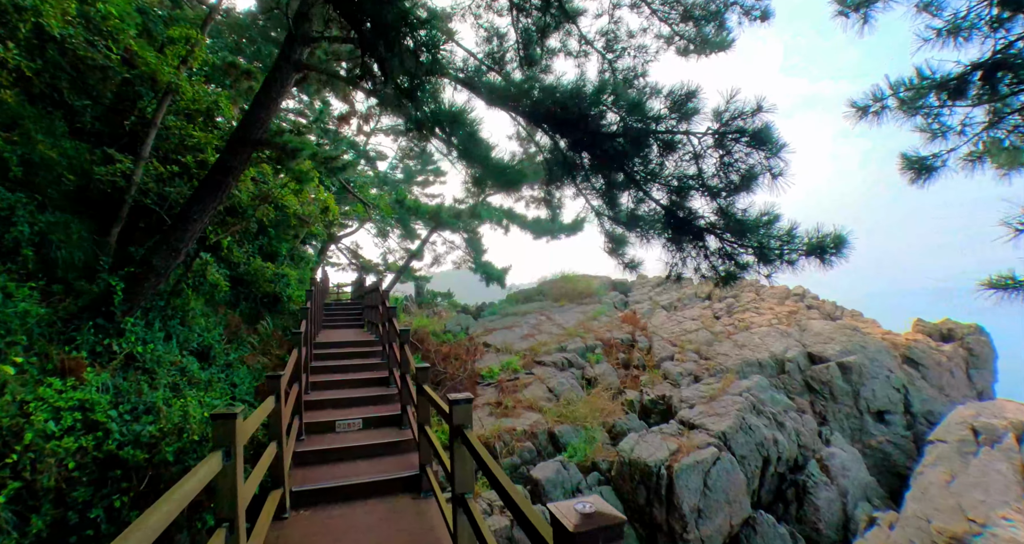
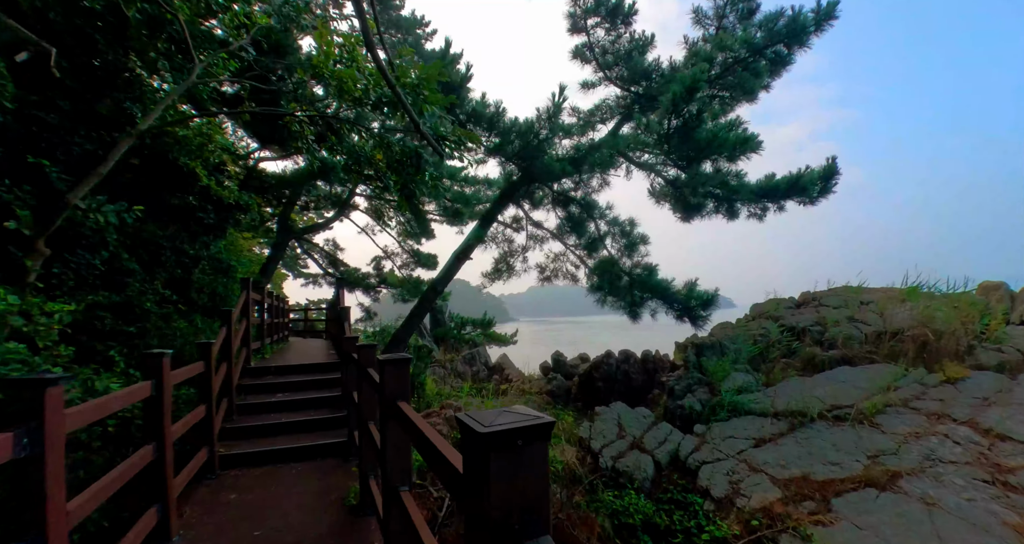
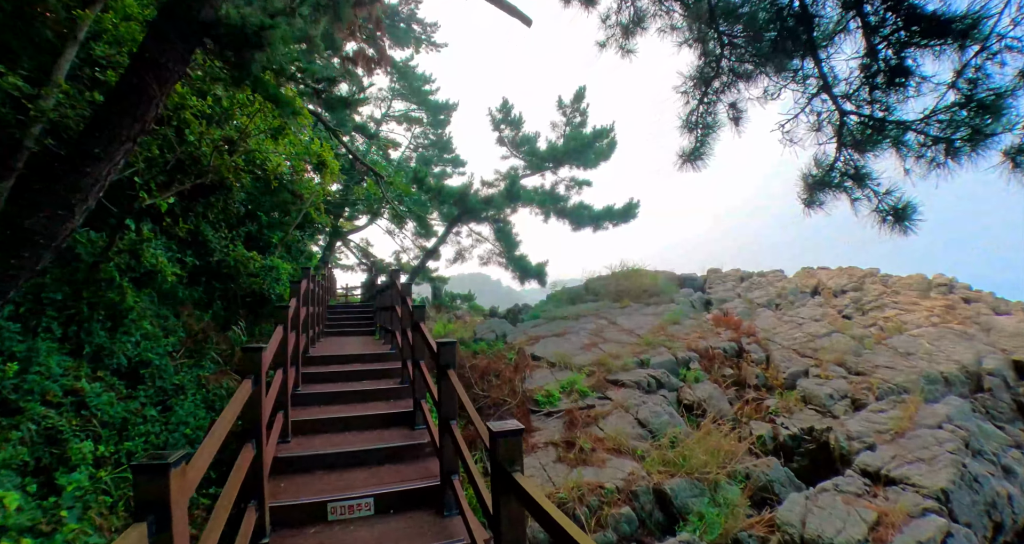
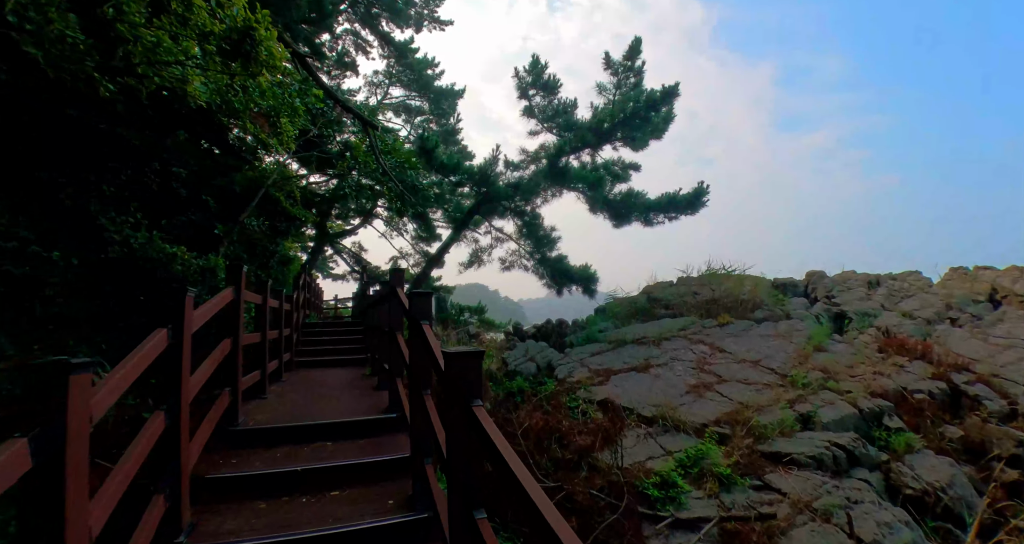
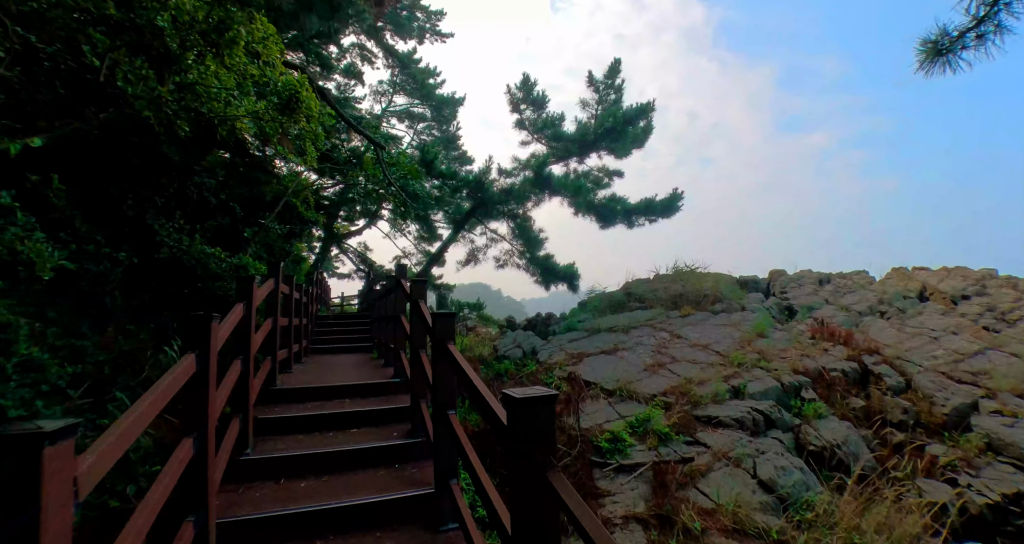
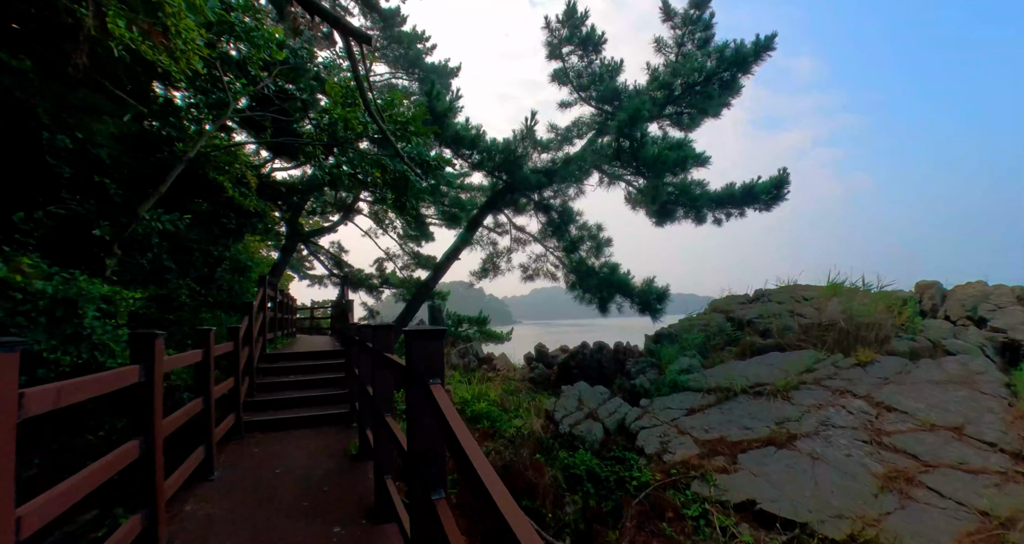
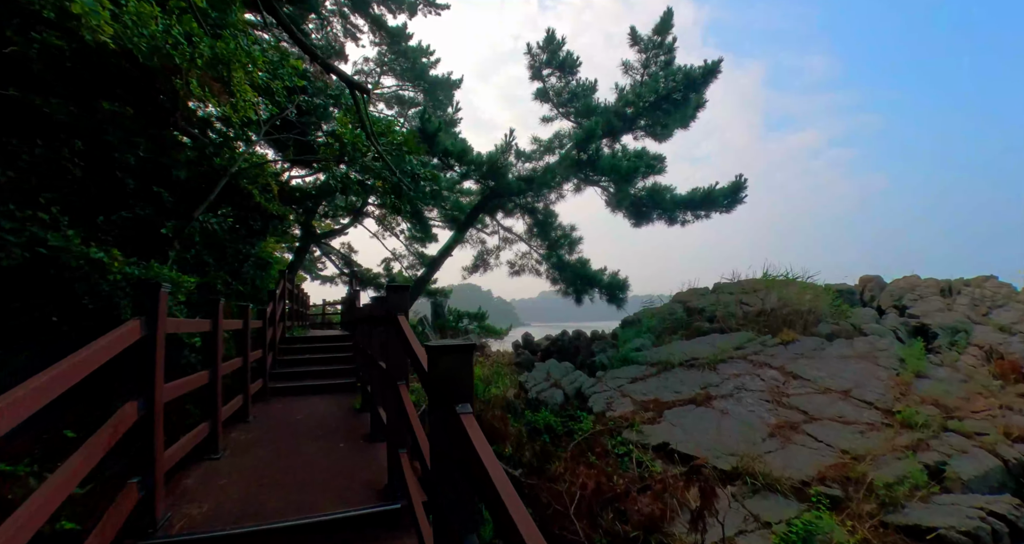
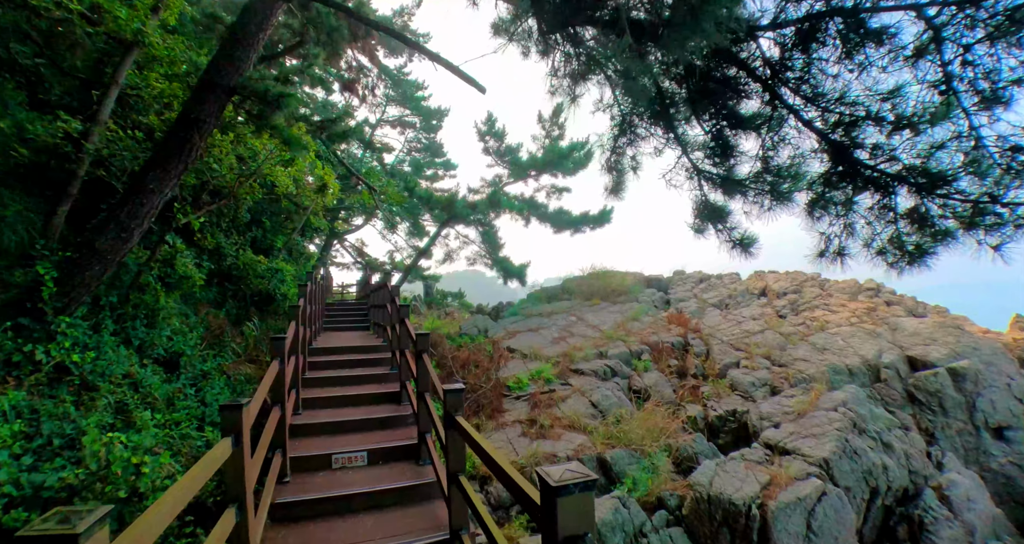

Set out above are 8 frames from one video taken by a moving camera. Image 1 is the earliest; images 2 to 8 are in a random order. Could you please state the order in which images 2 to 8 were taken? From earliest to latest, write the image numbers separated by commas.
8, 3, 5, 4, 7, 6, 2
